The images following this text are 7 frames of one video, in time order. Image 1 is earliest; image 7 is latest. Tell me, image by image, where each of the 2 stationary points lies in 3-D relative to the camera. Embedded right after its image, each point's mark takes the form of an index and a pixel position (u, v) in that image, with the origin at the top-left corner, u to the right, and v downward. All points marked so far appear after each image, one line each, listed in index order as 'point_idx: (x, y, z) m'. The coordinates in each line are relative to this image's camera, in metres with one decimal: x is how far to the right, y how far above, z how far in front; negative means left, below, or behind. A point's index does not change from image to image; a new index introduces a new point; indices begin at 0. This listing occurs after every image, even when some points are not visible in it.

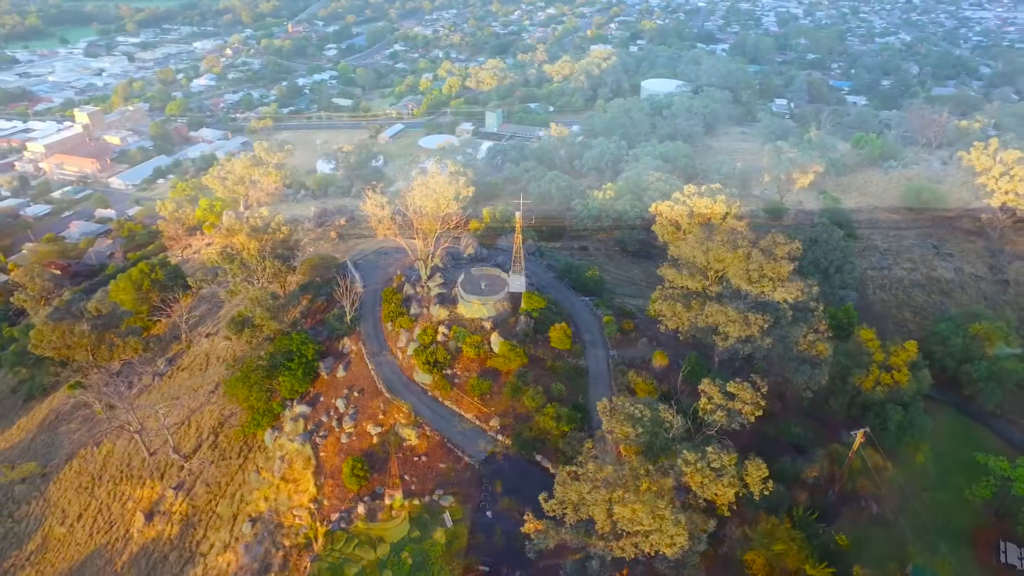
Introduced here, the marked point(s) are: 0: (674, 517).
0: (+4.9, -7.0, +18.8) m
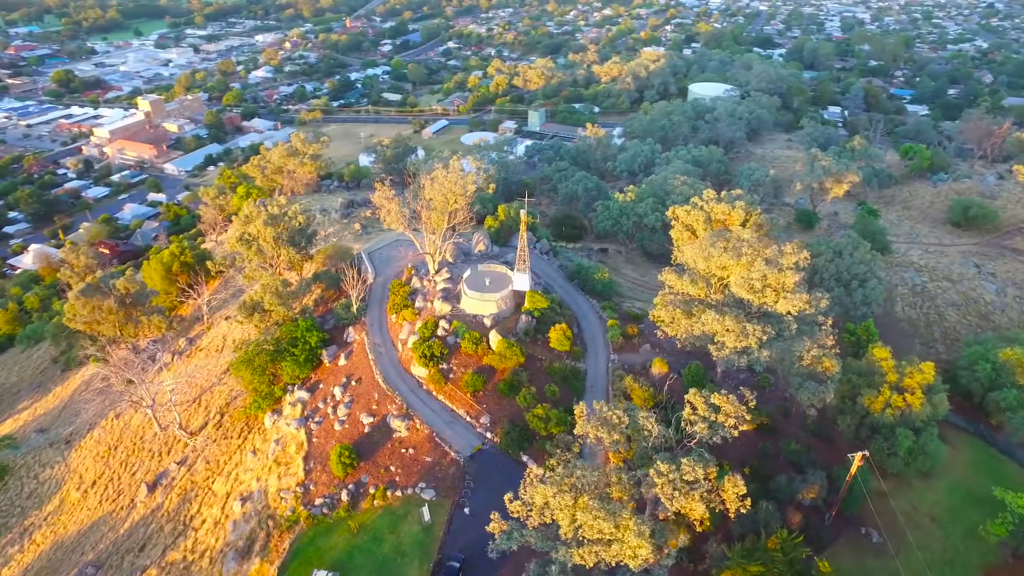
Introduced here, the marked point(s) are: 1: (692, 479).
0: (+3.7, -7.1, +18.3) m
1: (+5.8, -6.1, +19.6) m
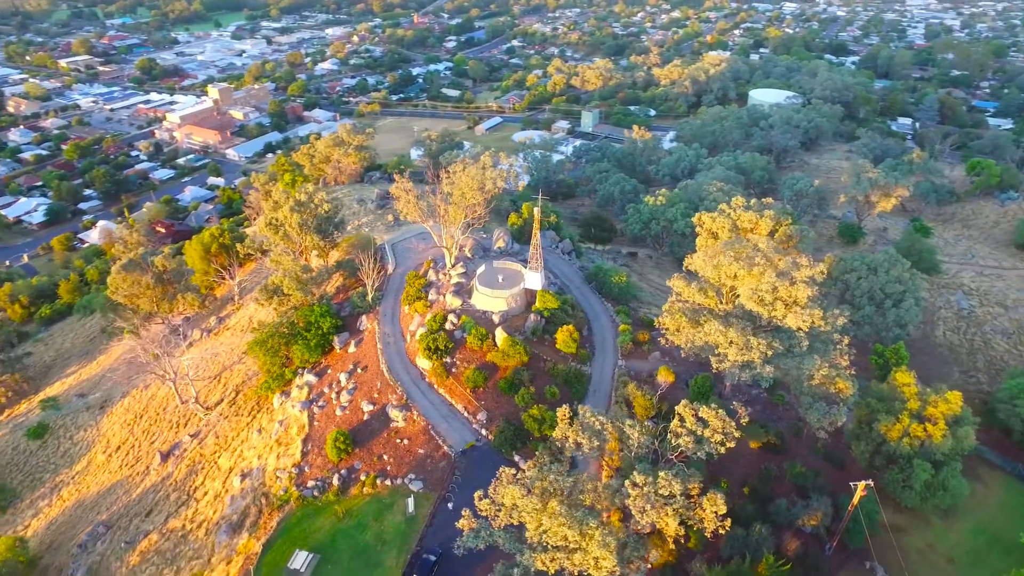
0: (+2.6, -7.2, +17.8) m
1: (+4.8, -6.3, +18.9) m
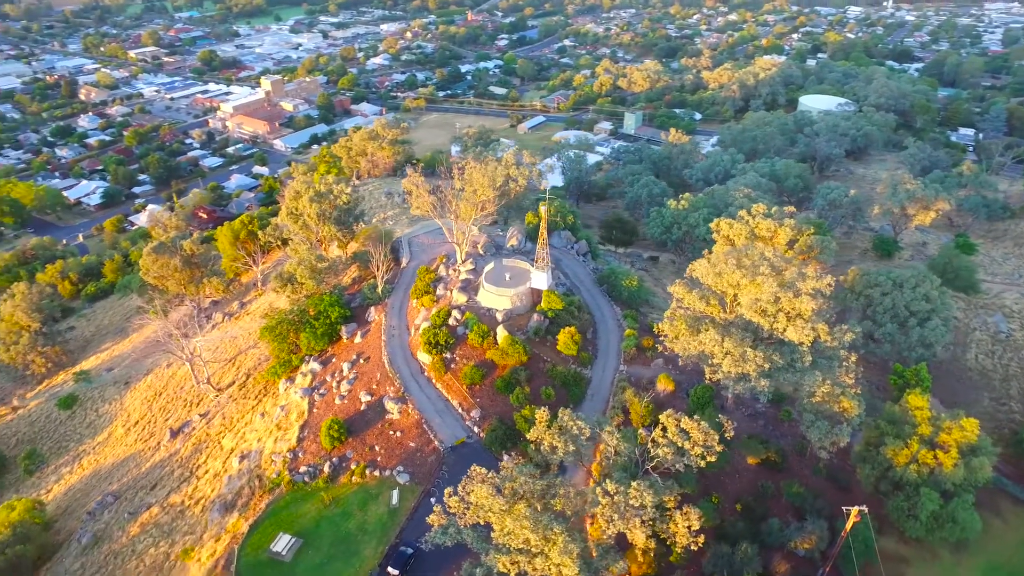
0: (+1.5, -7.3, +17.4) m
1: (+3.8, -6.5, +18.4) m
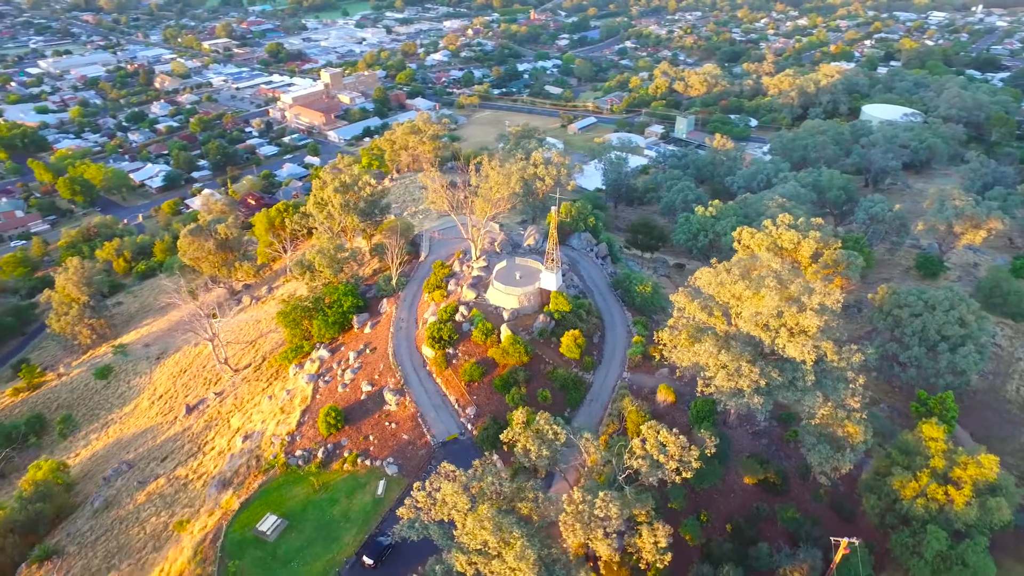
0: (+0.3, -7.3, +17.2) m
1: (+2.7, -6.6, +17.9) m
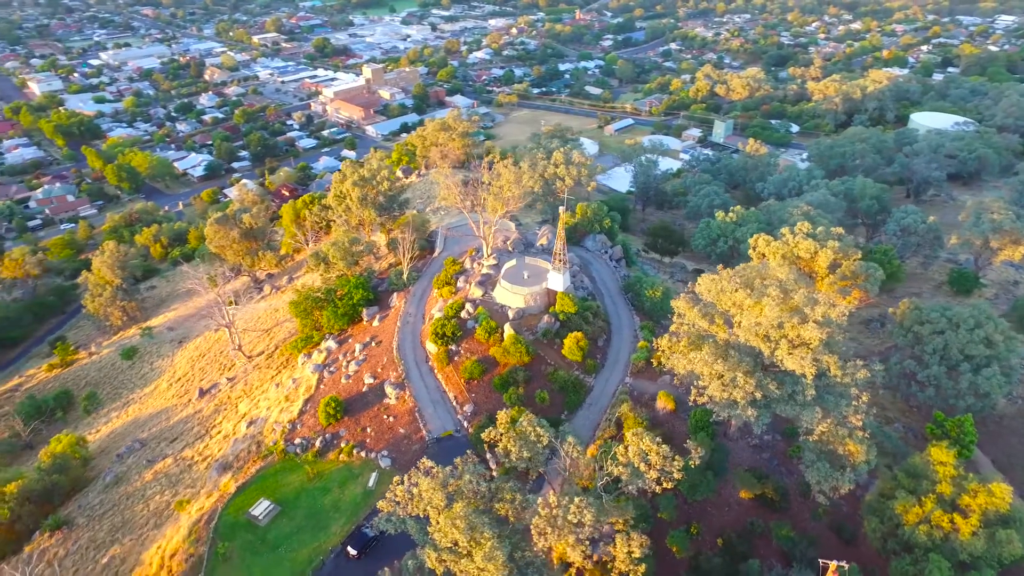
0: (-0.6, -7.2, +17.0) m
1: (+1.9, -6.7, +17.6) m
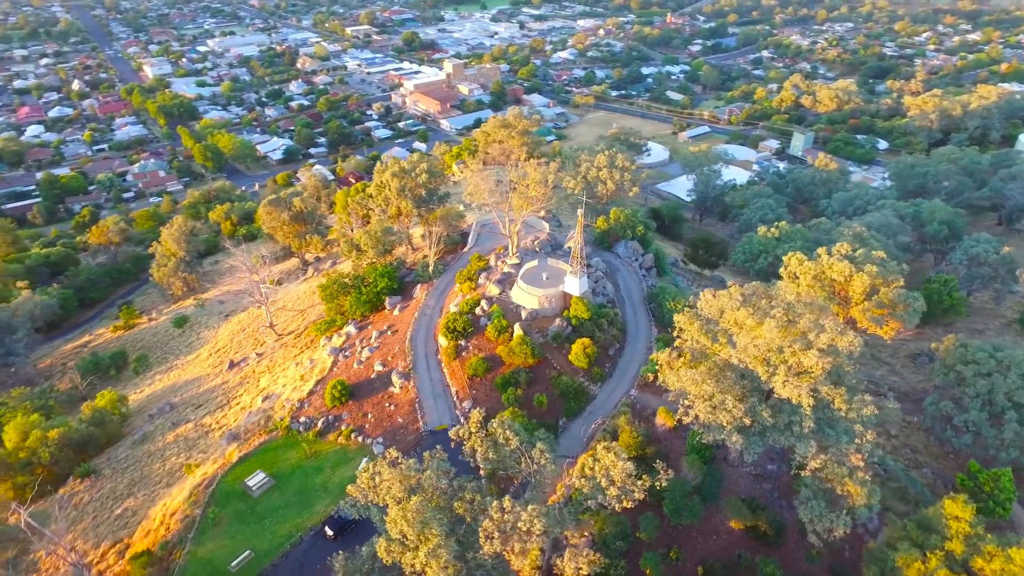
0: (-2.1, -7.1, +16.9) m
1: (+0.5, -6.8, +17.2) m
